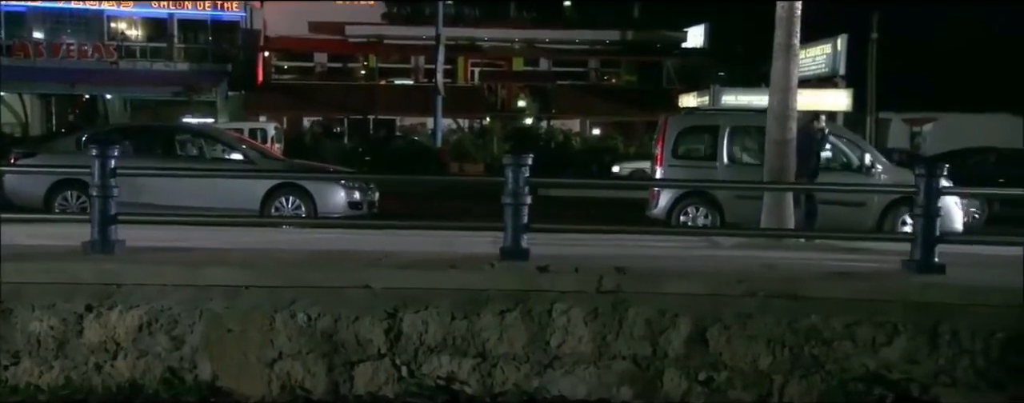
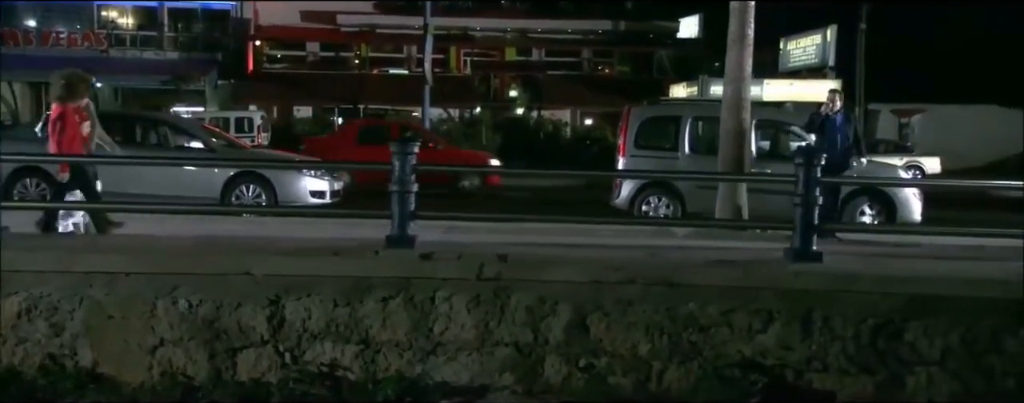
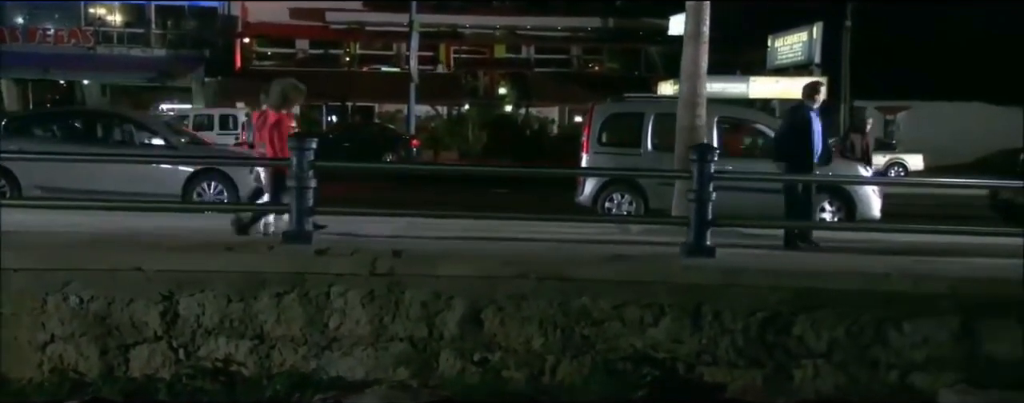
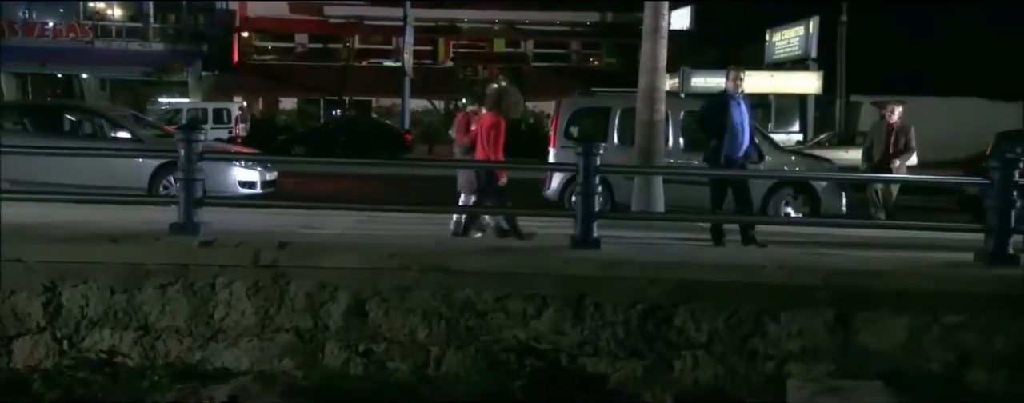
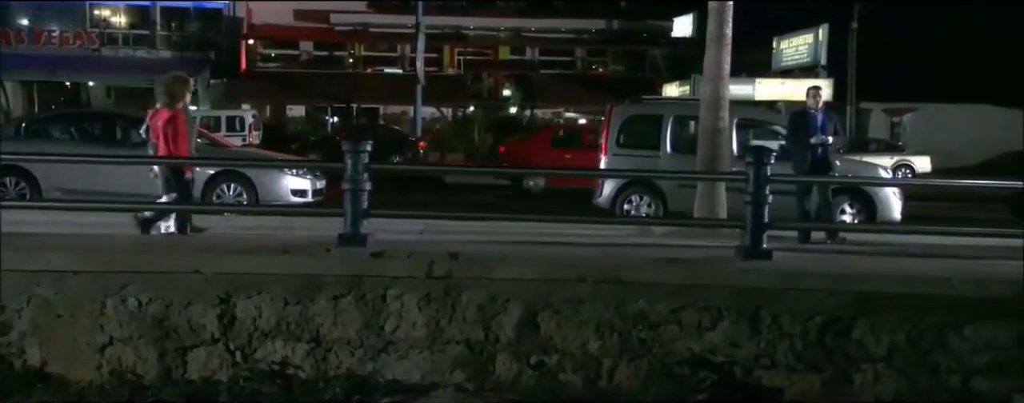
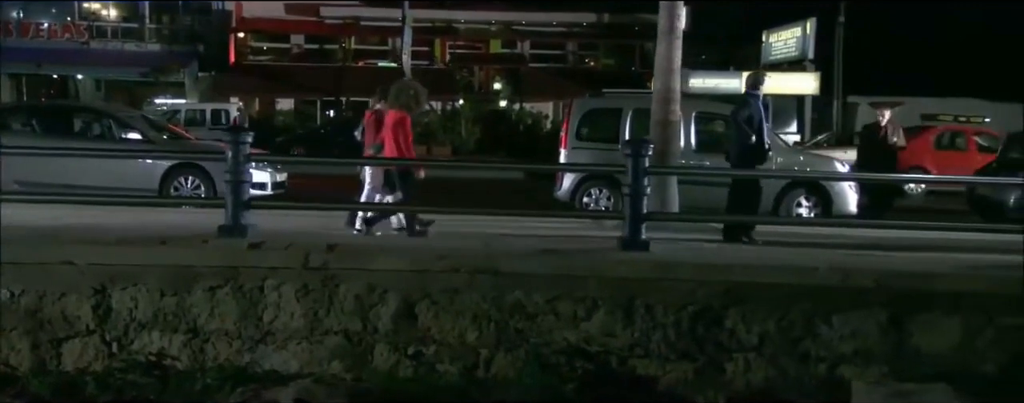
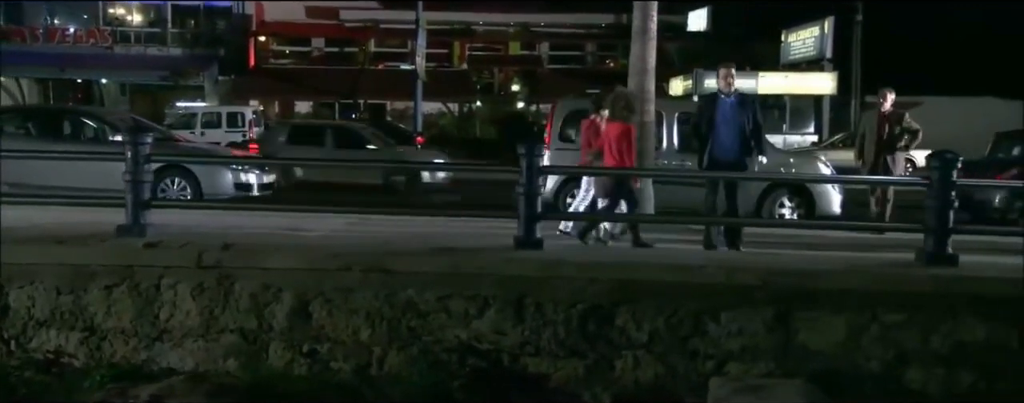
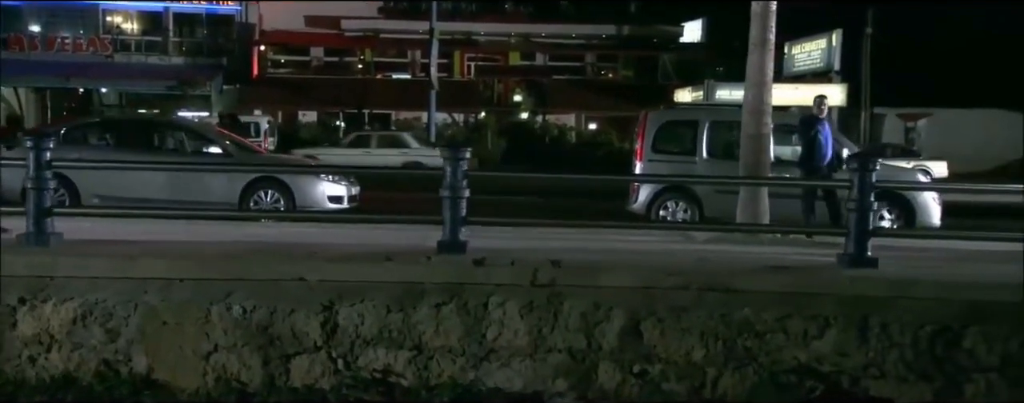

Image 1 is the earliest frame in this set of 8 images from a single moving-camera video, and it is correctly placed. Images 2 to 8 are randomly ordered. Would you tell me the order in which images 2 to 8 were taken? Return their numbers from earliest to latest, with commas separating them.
8, 2, 5, 3, 6, 4, 7
